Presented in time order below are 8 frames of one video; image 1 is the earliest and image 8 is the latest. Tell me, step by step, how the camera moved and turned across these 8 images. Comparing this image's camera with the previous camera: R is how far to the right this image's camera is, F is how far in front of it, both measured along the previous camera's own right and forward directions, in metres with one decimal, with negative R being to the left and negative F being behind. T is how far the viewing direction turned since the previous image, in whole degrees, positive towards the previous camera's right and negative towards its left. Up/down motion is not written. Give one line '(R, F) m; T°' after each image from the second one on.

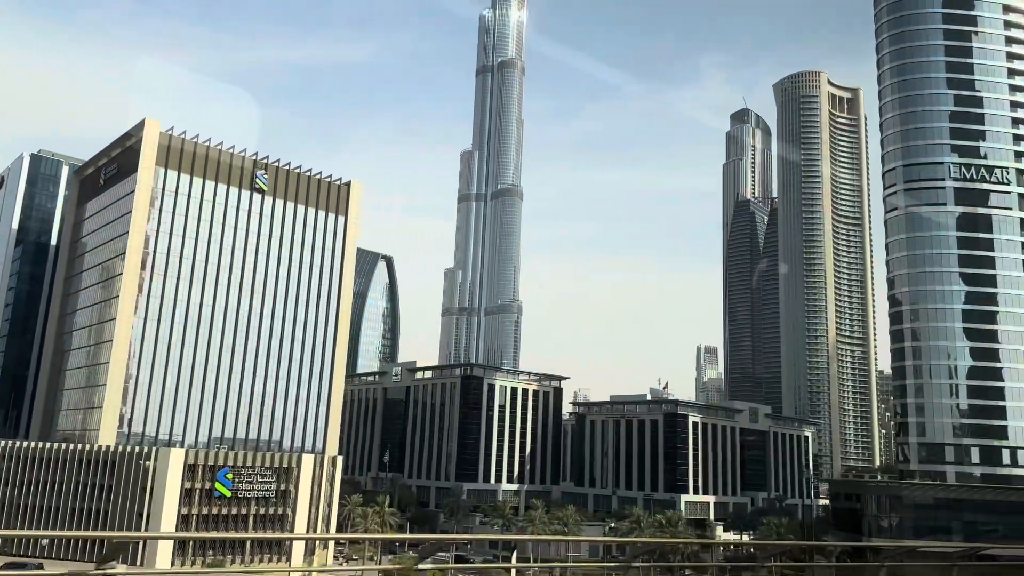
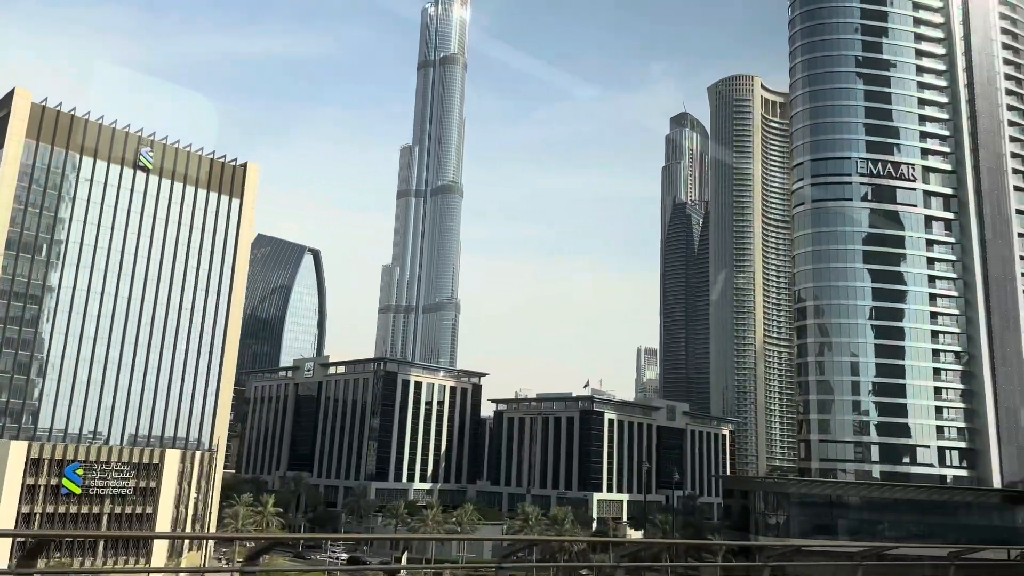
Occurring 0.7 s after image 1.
(+4.4, +2.7) m; +4°
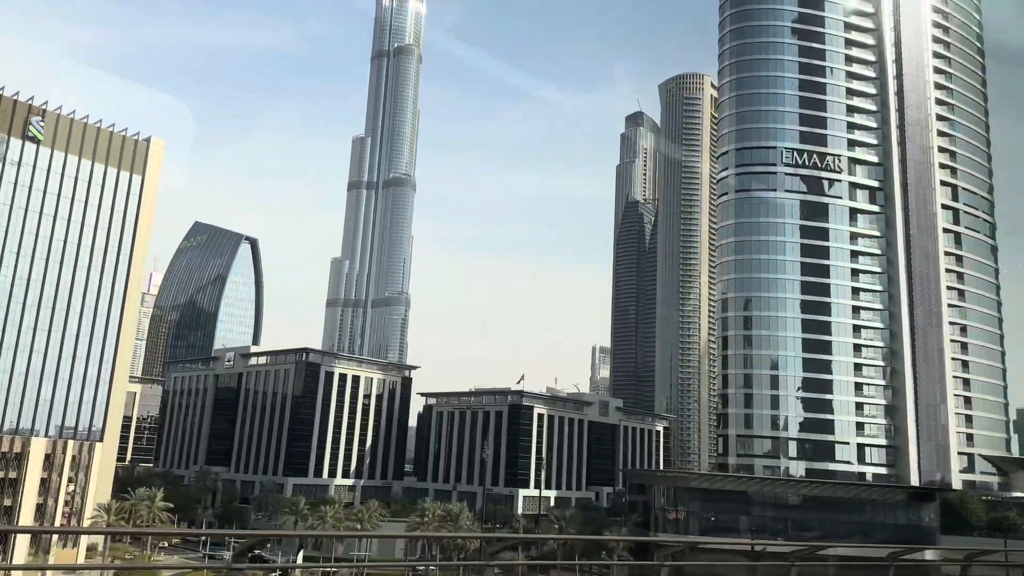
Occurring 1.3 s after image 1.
(+4.3, +3.1) m; +3°
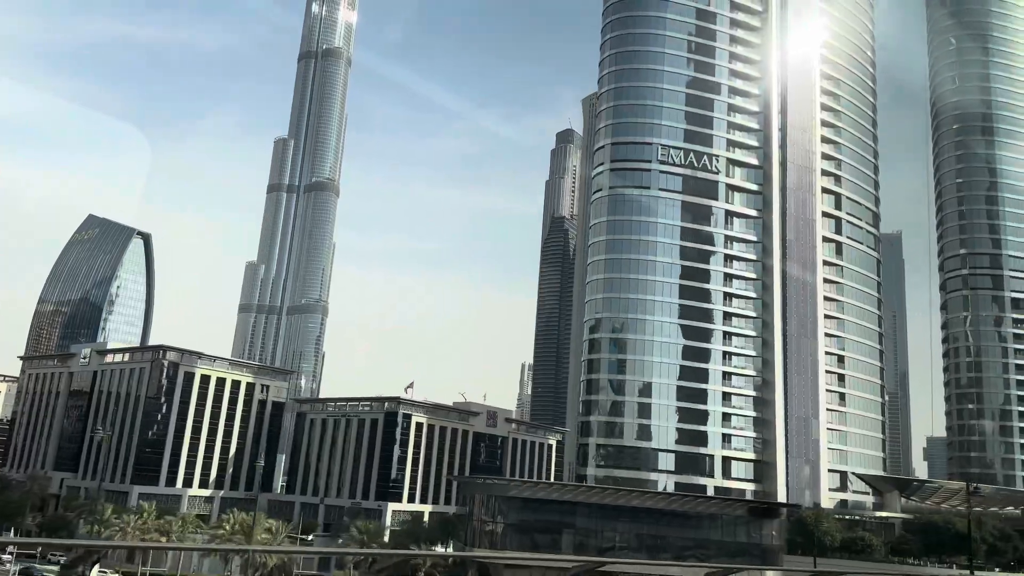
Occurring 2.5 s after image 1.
(+7.2, +5.3) m; +4°
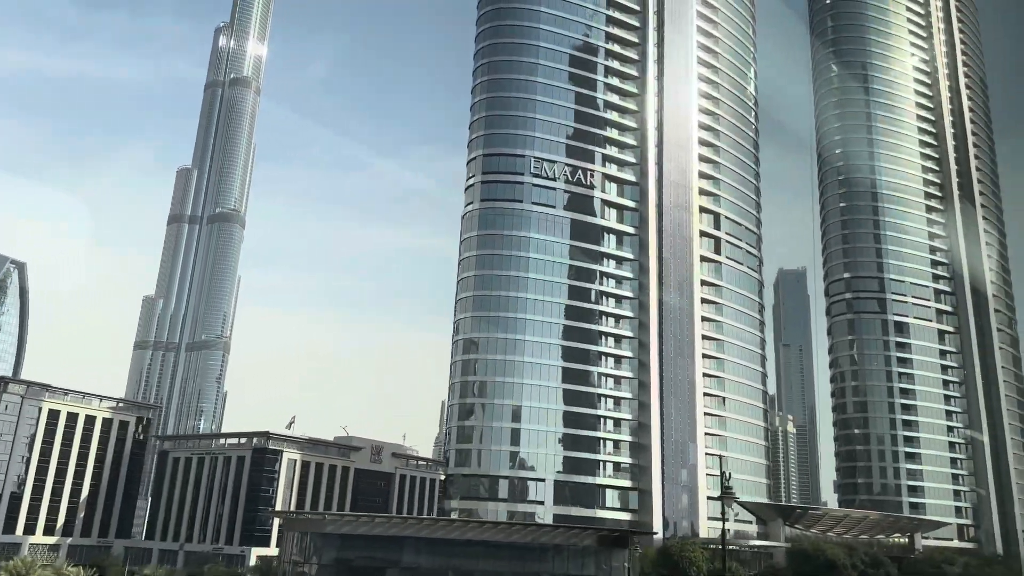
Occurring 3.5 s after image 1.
(+5.1, +4.2) m; +5°
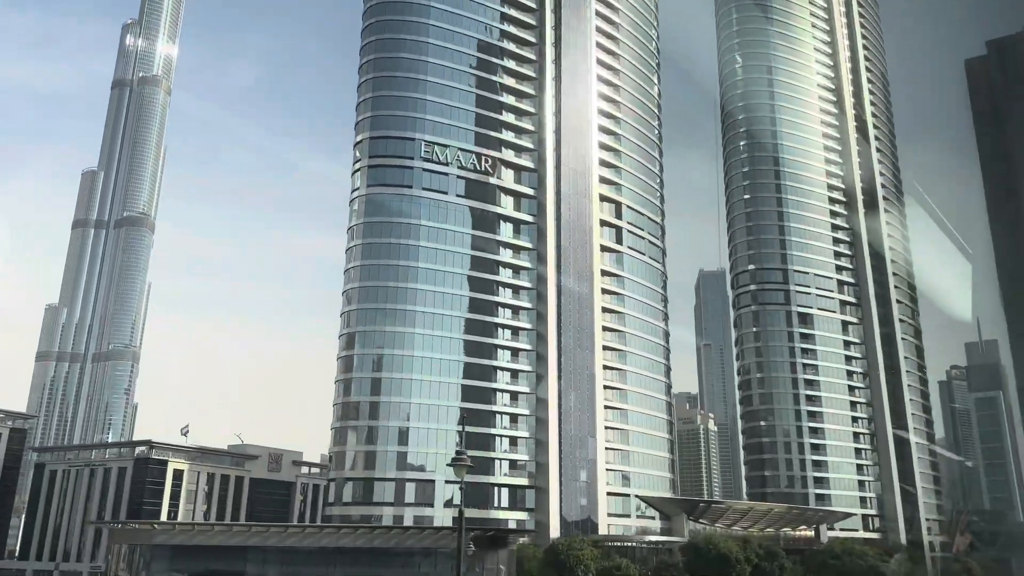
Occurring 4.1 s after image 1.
(+3.3, +3.2) m; +5°
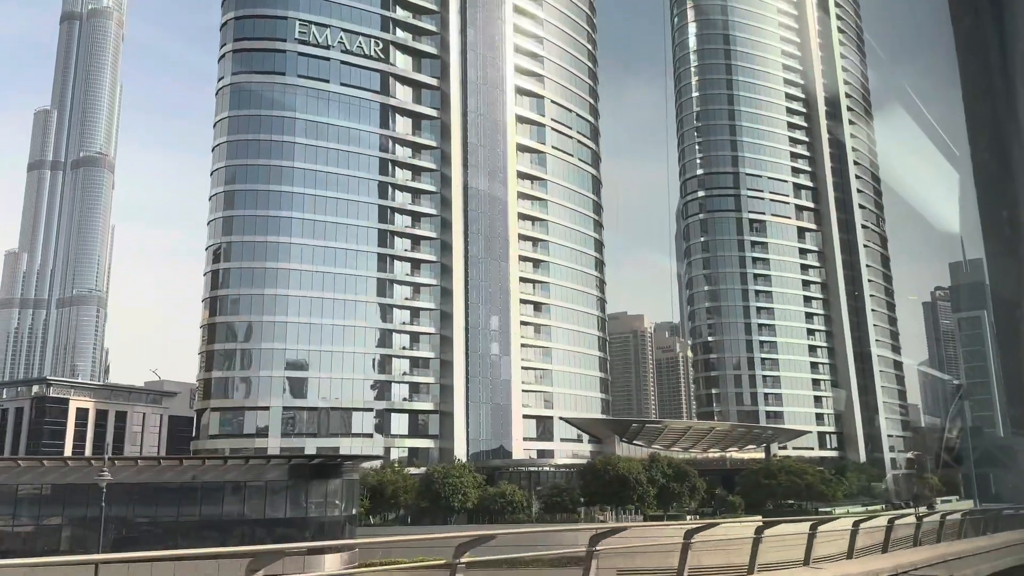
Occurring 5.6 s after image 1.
(+6.6, +7.2) m; 0°
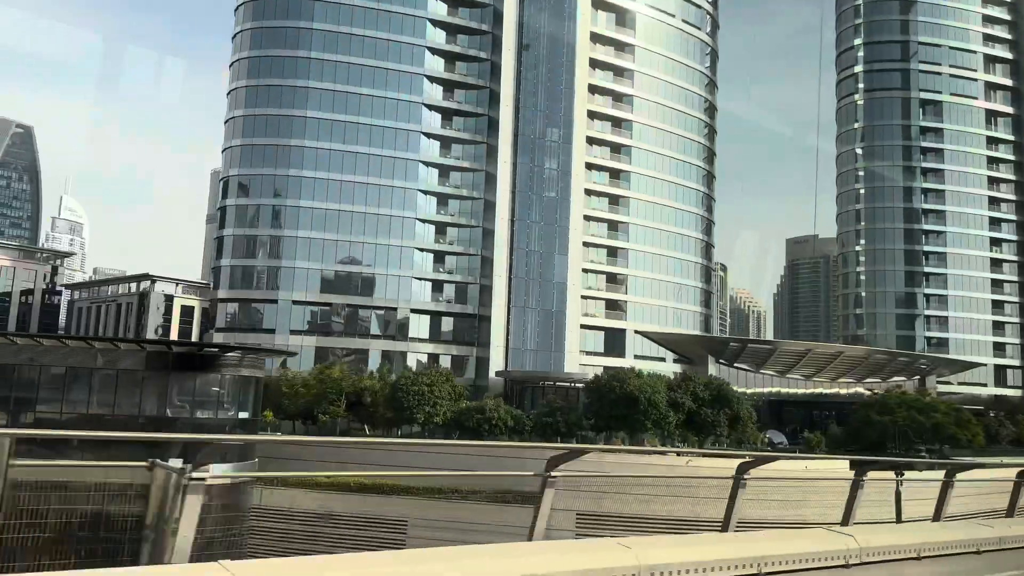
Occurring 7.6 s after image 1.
(+8.4, +9.9) m; -14°
